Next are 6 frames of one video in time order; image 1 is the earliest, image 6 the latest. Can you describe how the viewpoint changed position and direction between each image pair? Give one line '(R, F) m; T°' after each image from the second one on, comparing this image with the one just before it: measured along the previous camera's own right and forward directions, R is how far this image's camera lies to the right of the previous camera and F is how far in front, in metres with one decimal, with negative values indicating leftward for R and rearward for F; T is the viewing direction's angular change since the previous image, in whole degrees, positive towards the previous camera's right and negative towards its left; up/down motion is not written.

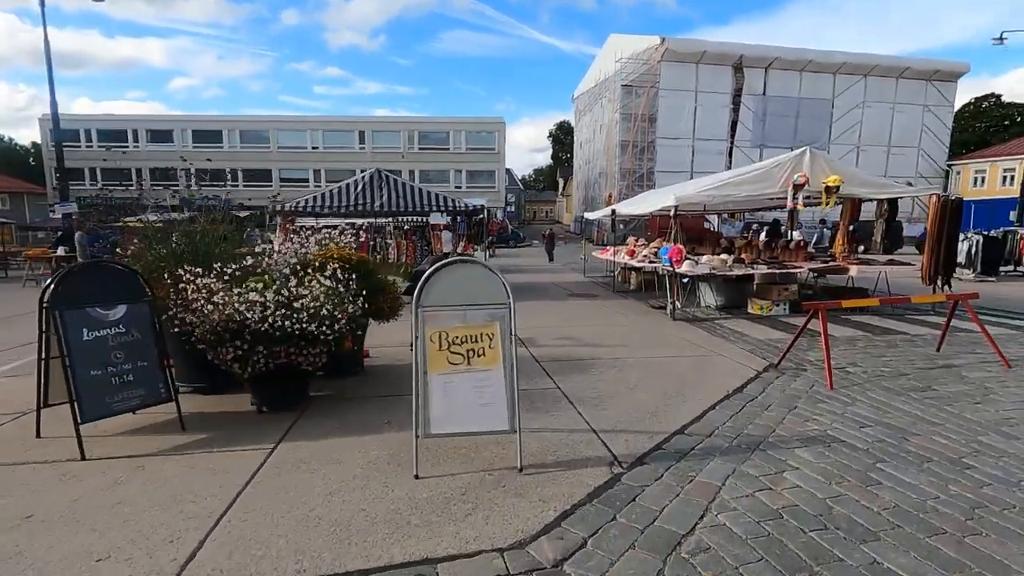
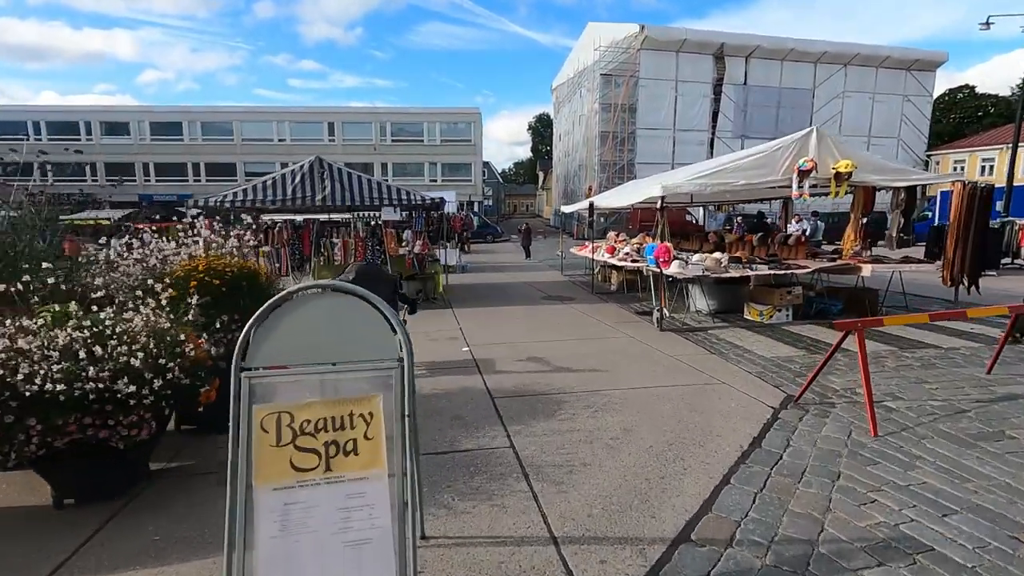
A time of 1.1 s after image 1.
(+0.3, +1.5) m; +2°
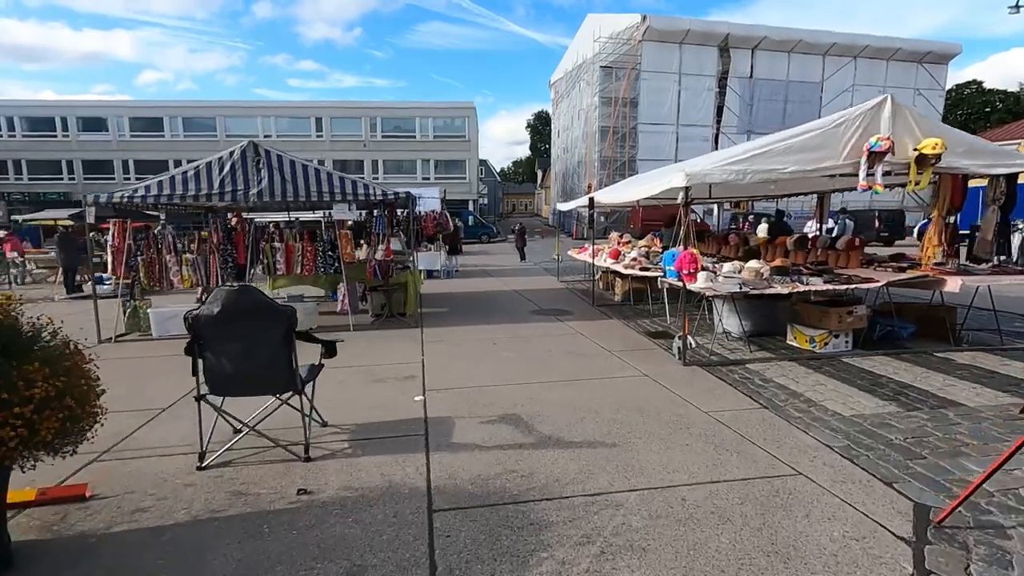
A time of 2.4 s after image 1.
(+0.3, +2.0) m; 0°
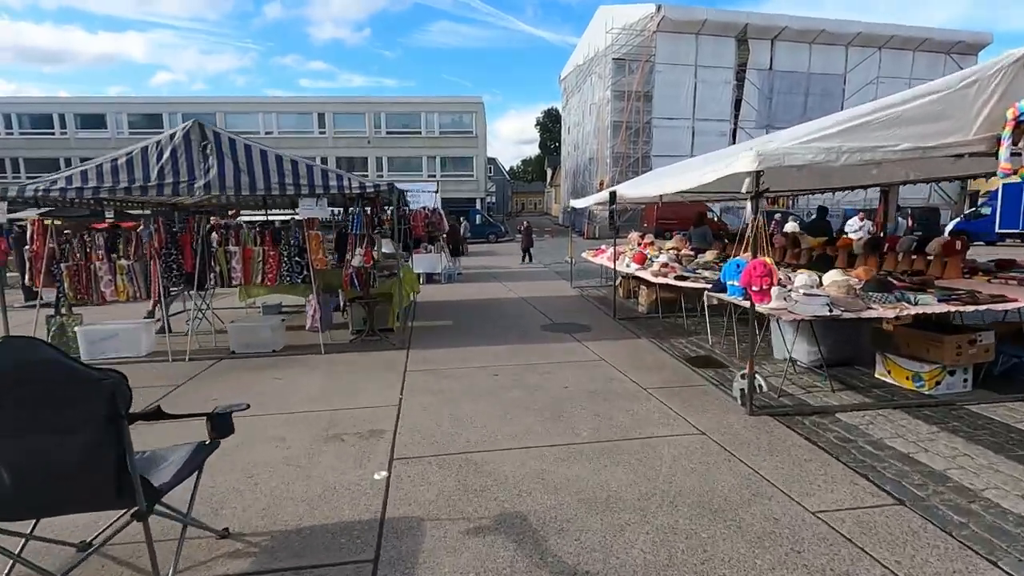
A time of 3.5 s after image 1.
(0.0, +1.6) m; -1°
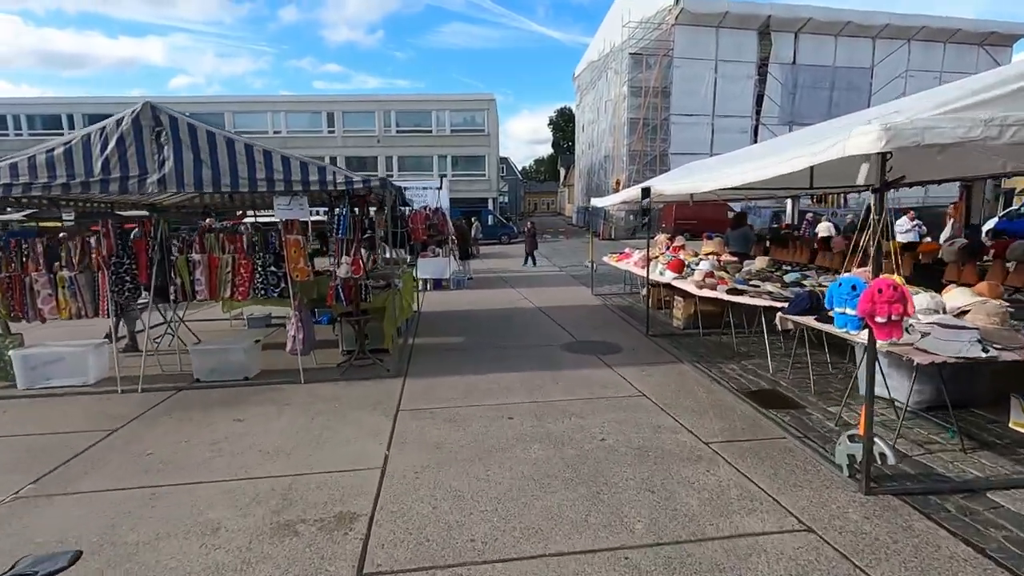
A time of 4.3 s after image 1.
(-0.1, +1.2) m; -1°
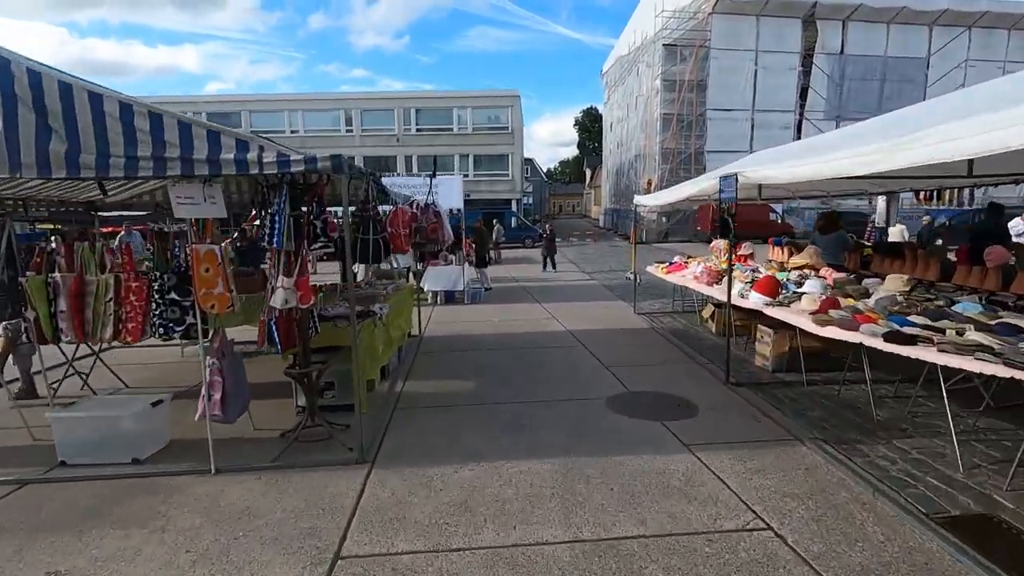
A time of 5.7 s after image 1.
(0.0, +2.2) m; -2°
